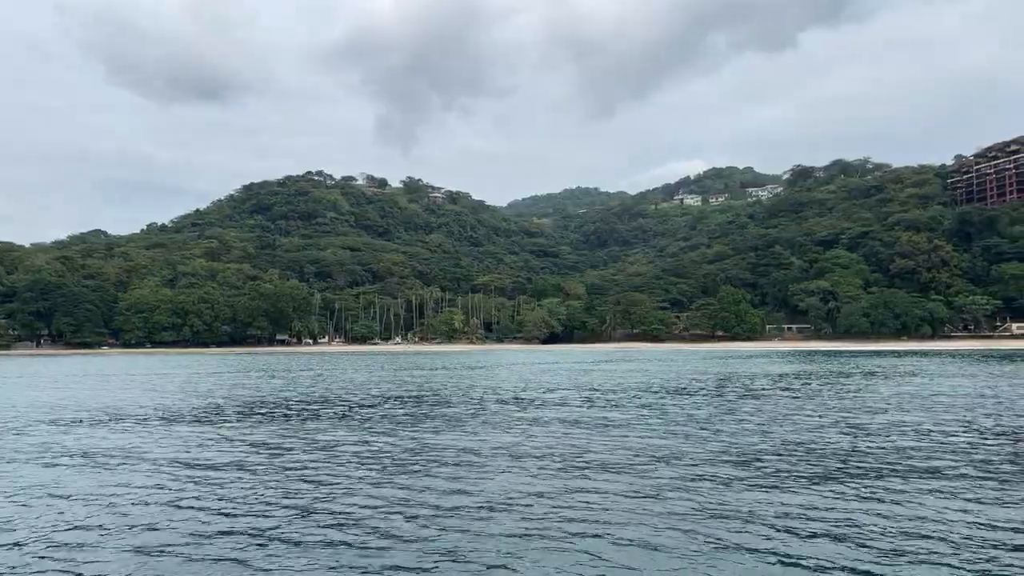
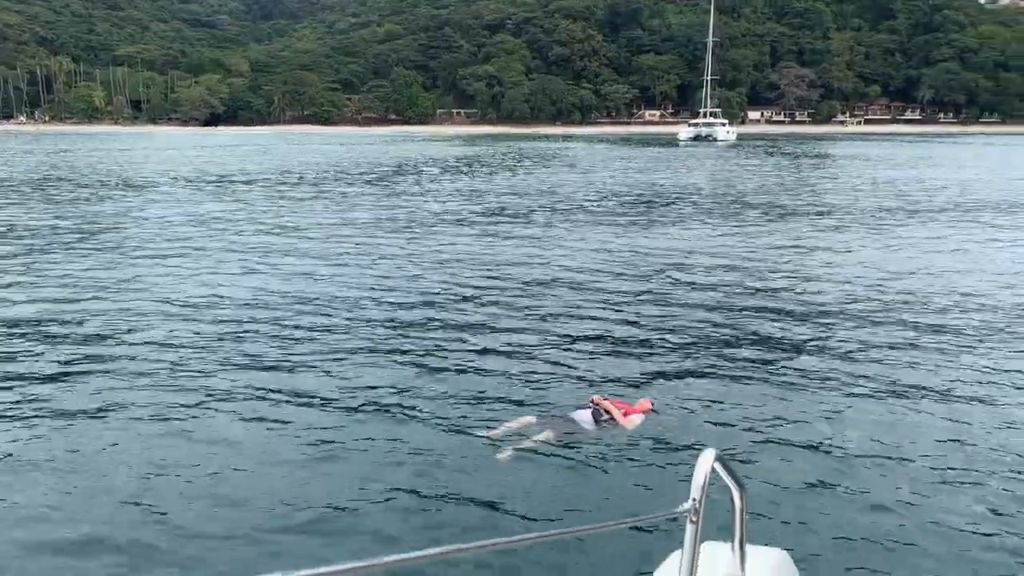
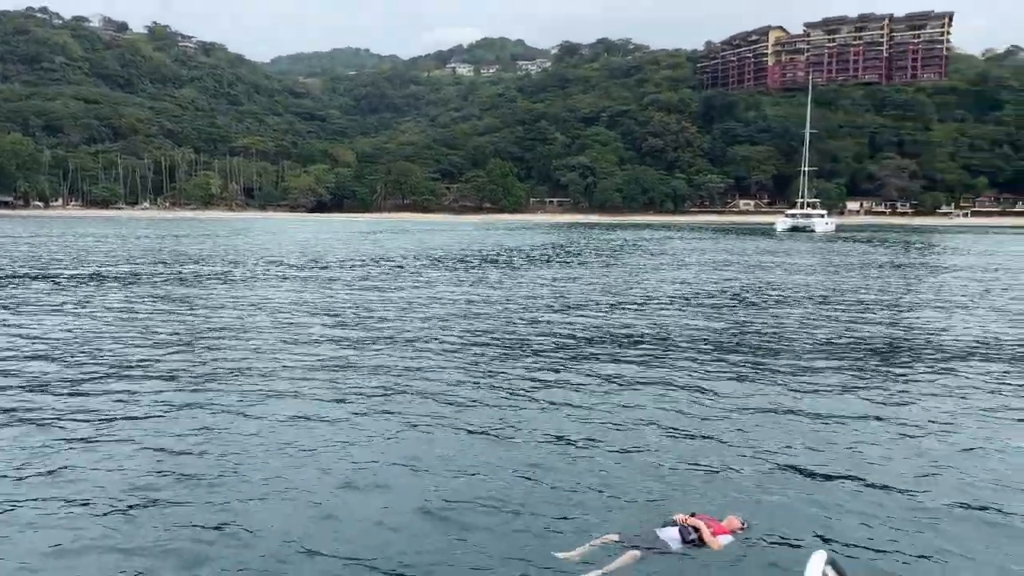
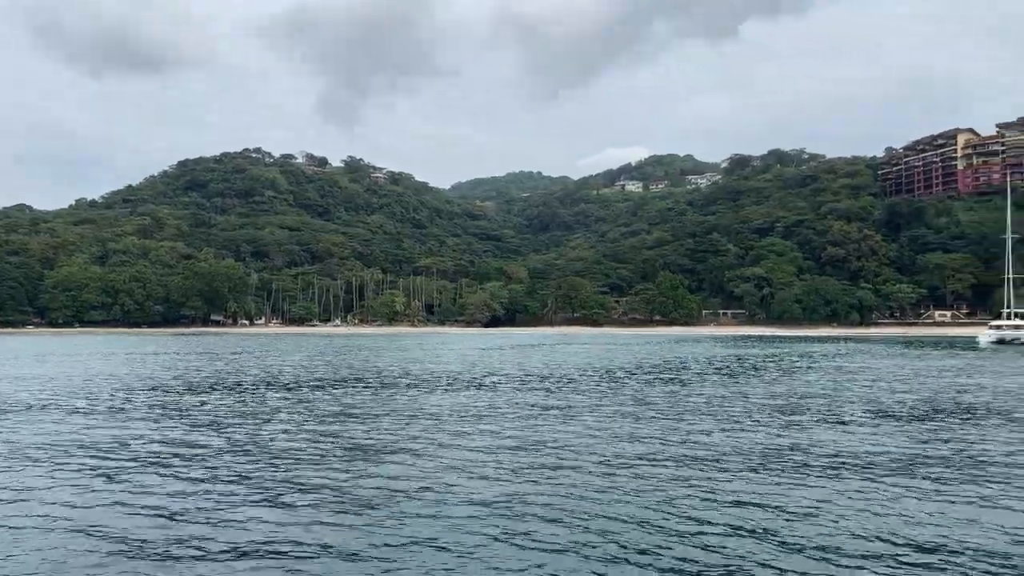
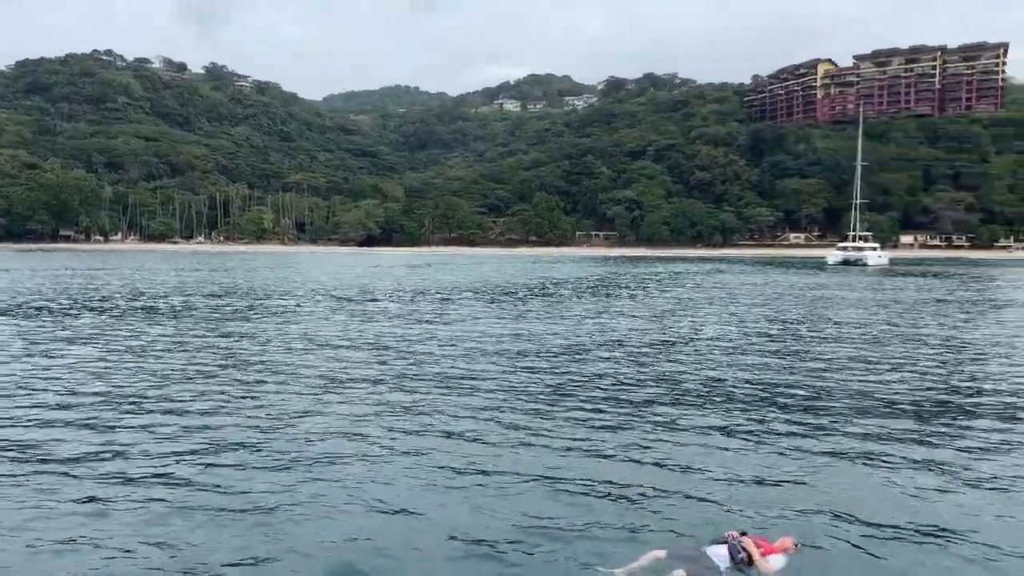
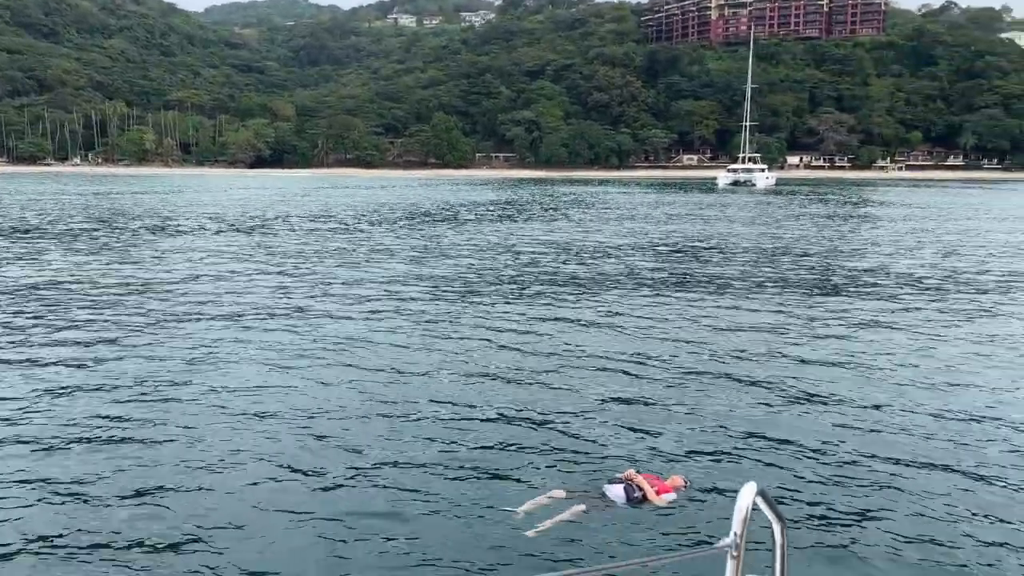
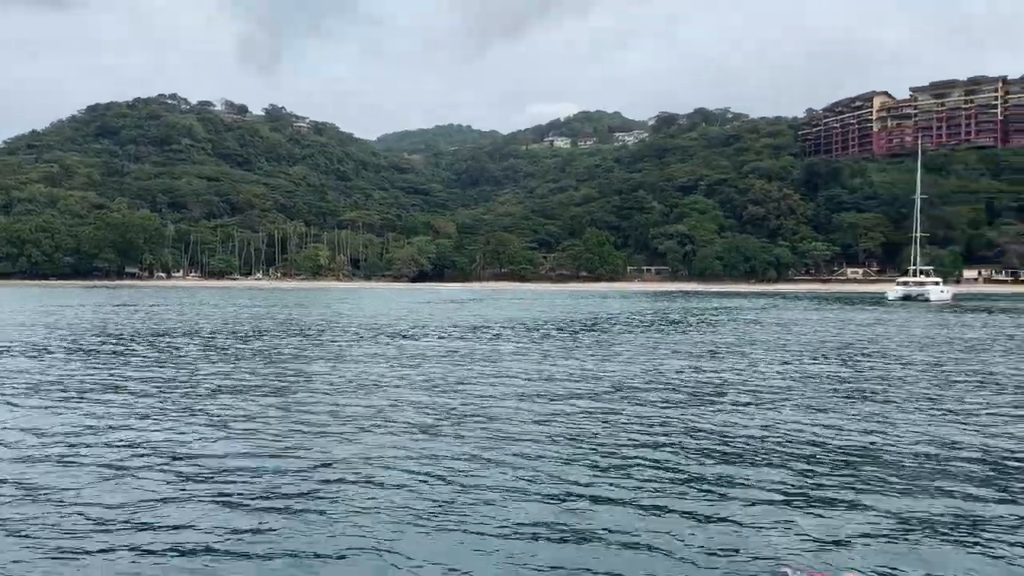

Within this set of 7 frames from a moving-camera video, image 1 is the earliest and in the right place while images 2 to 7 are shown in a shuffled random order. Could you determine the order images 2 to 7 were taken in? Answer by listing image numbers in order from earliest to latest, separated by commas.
4, 7, 5, 3, 6, 2
